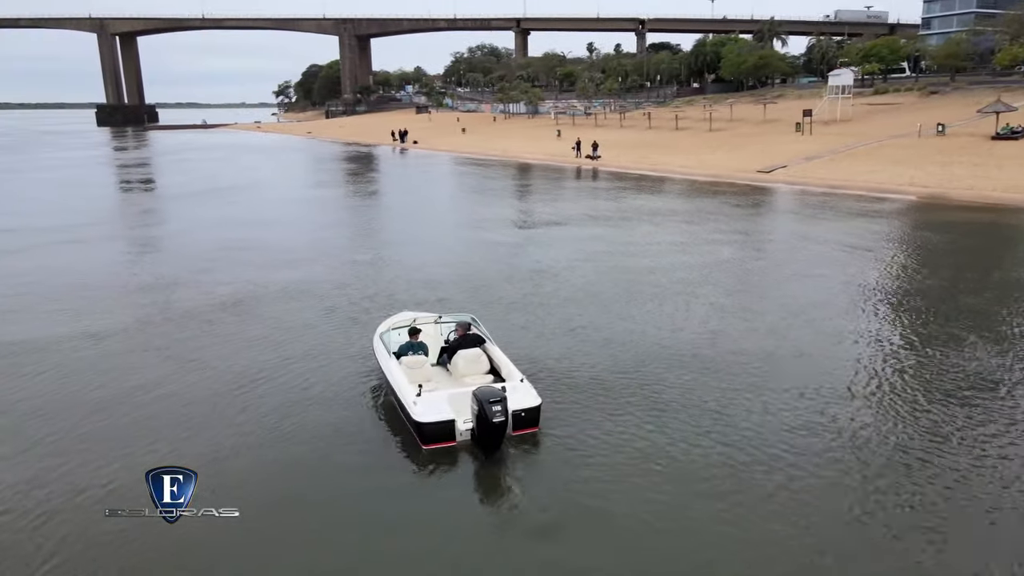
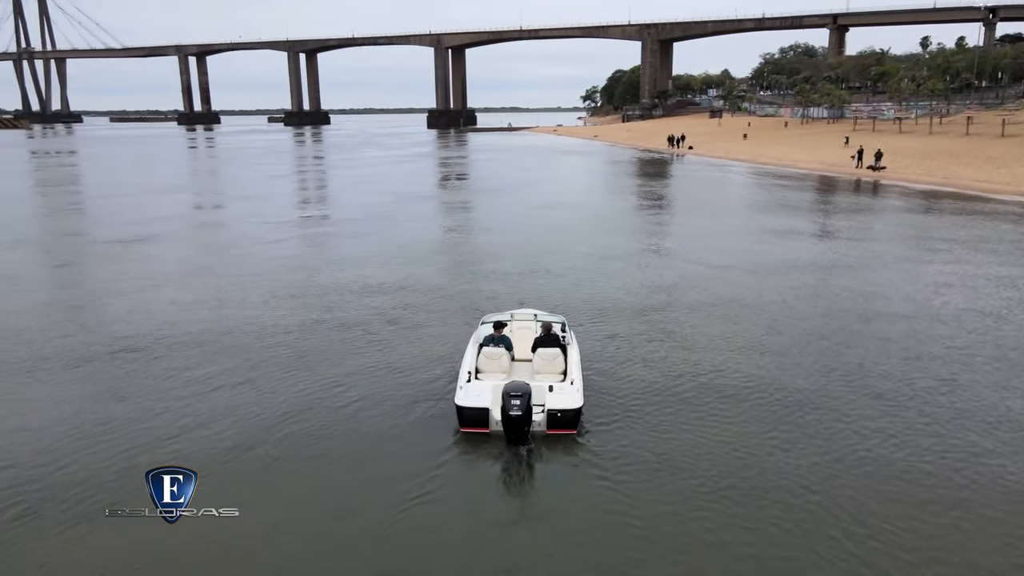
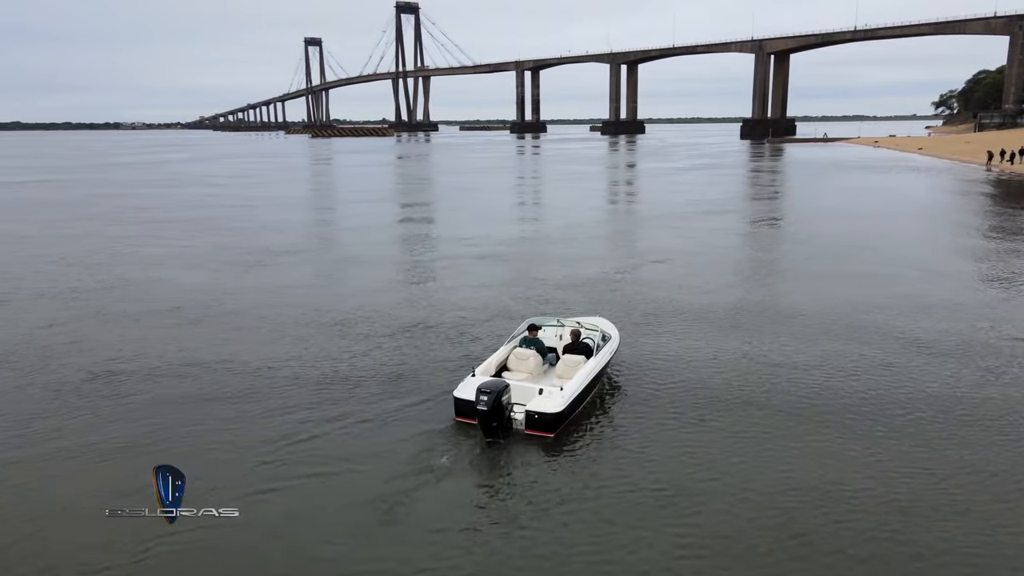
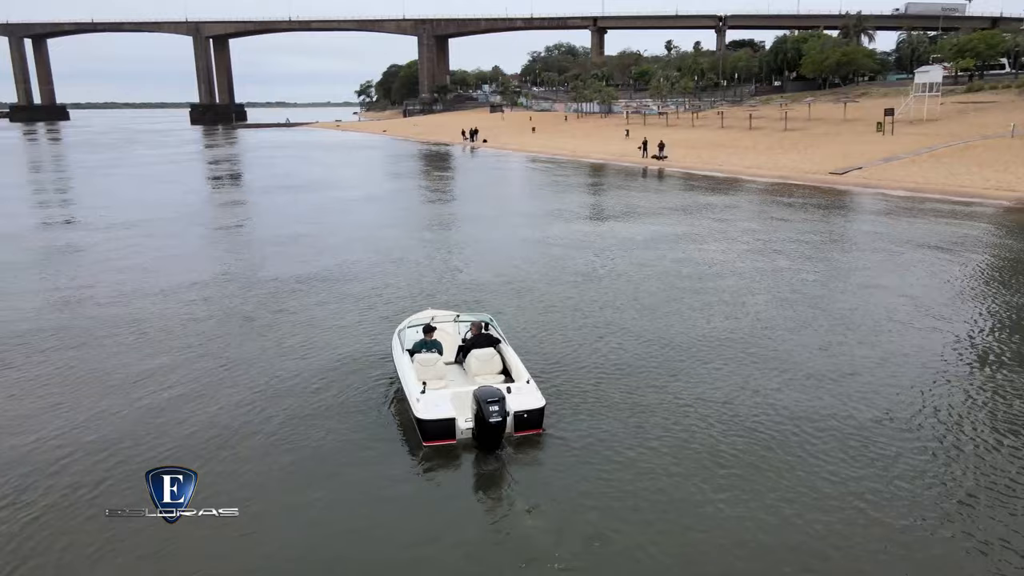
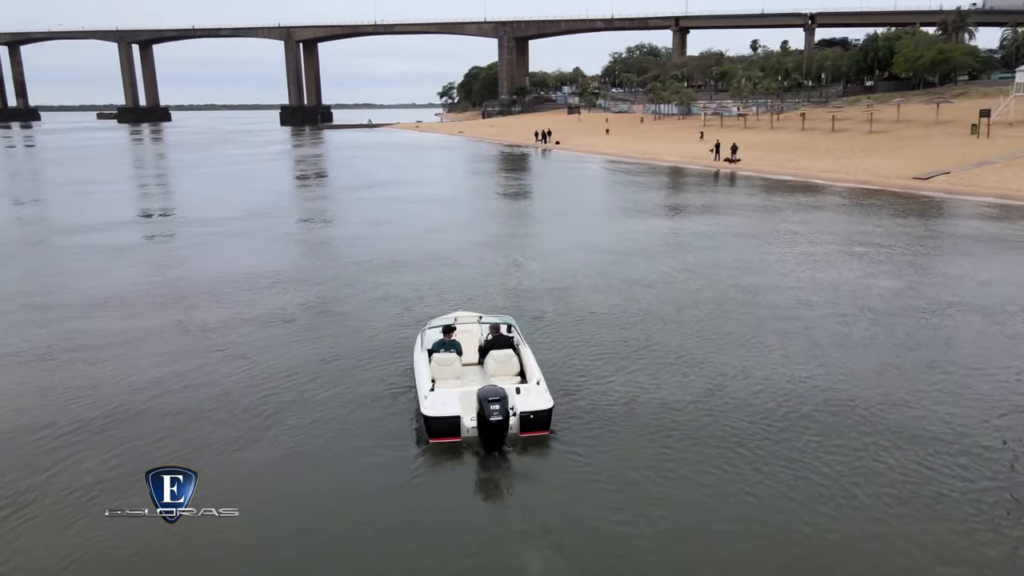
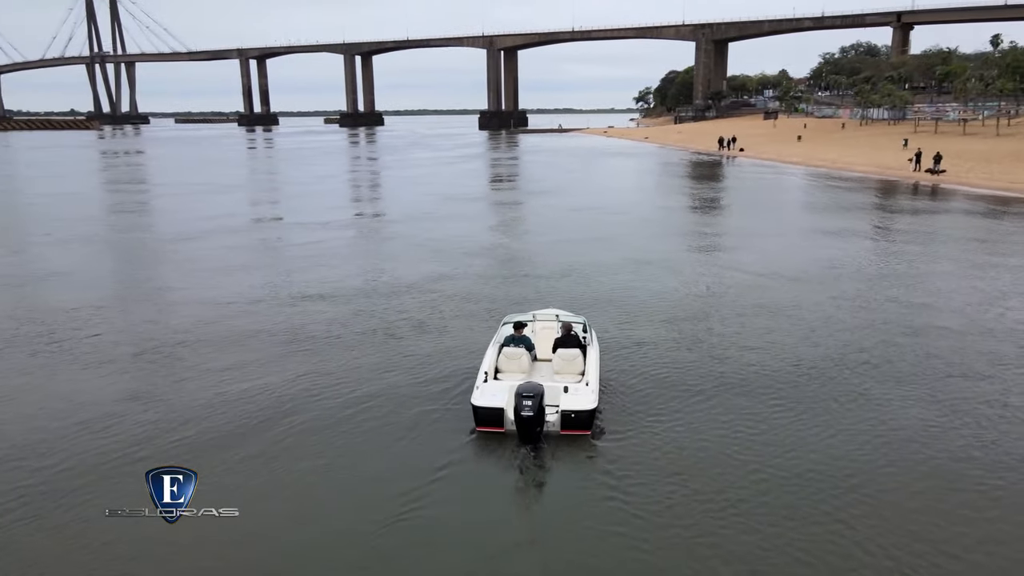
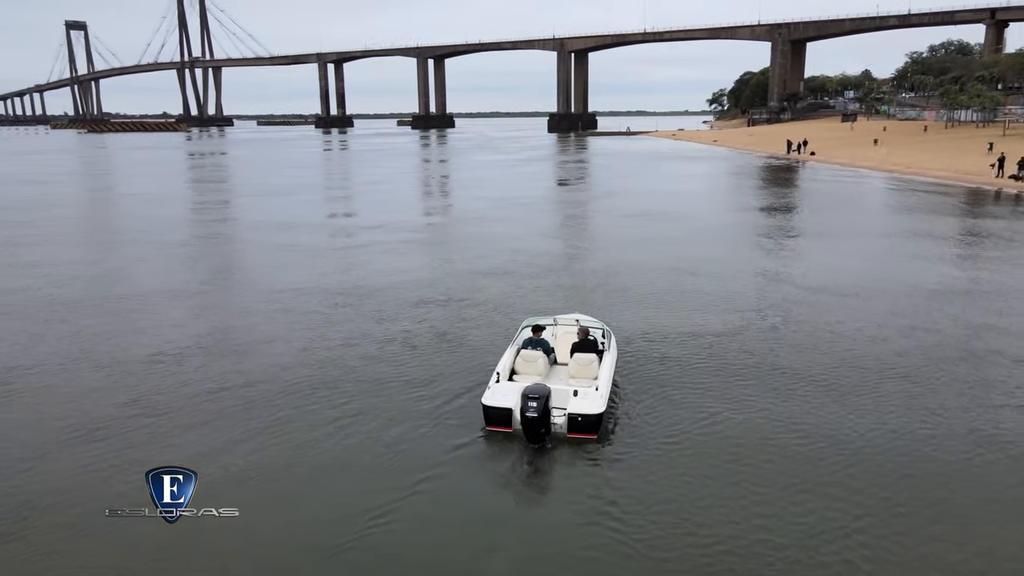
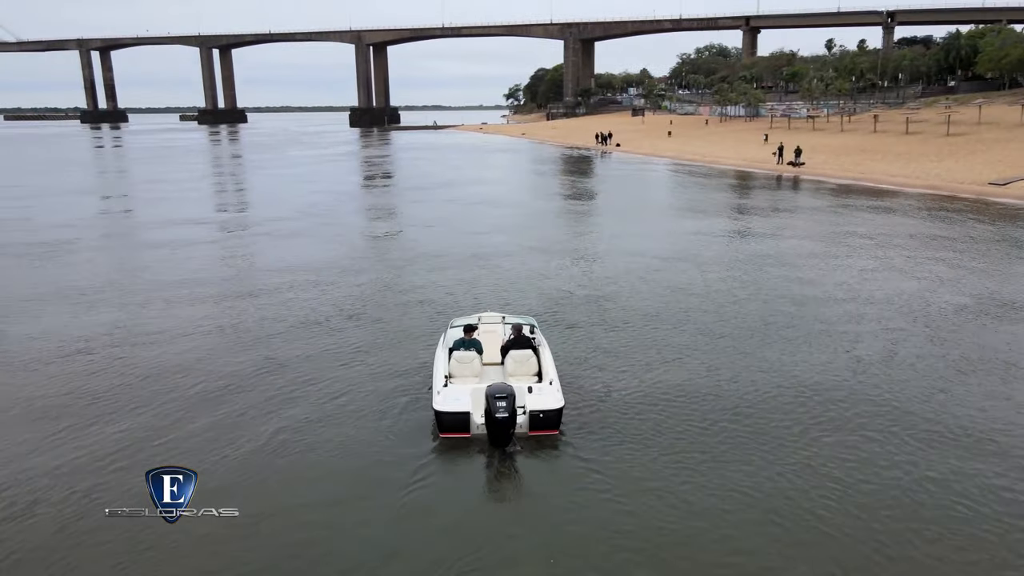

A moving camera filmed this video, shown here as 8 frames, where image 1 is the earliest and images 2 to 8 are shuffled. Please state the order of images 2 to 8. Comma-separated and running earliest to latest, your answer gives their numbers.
4, 5, 8, 2, 6, 7, 3
